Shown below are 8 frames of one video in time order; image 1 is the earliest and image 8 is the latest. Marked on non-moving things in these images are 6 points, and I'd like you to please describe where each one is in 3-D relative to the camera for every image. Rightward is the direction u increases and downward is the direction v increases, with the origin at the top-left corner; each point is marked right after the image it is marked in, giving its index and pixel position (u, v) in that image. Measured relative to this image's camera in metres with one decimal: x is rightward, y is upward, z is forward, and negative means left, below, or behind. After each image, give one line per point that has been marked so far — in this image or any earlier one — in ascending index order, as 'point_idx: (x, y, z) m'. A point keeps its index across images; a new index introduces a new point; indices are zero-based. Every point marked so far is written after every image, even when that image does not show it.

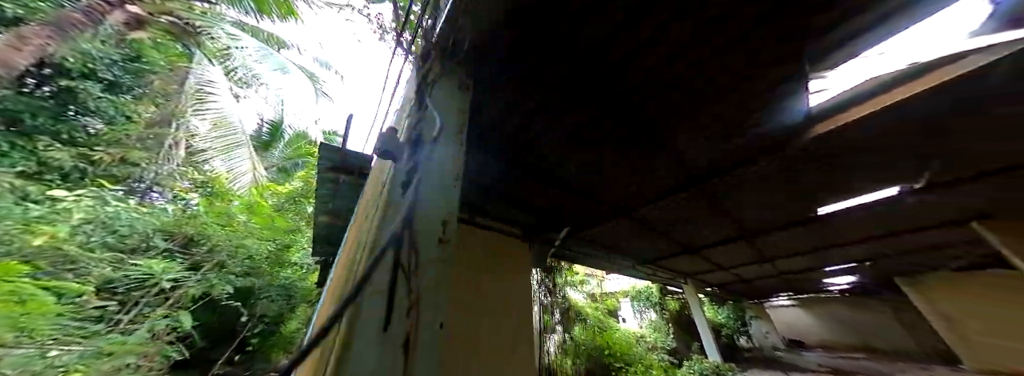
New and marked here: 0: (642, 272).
0: (+3.2, -2.0, +5.4) m
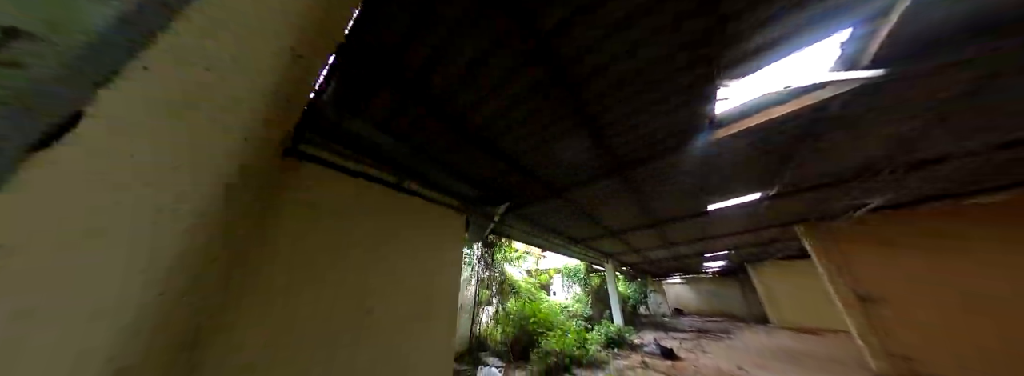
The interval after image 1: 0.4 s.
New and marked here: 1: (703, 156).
0: (+1.7, -1.7, +6.0) m
1: (+2.1, +0.4, +2.4) m
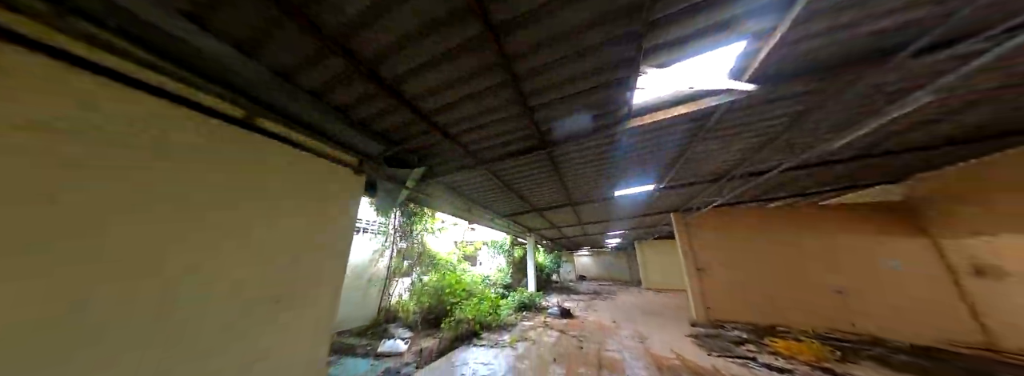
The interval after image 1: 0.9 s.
0: (-0.3, -1.0, +6.1) m
1: (+1.3, +0.5, +2.5) m
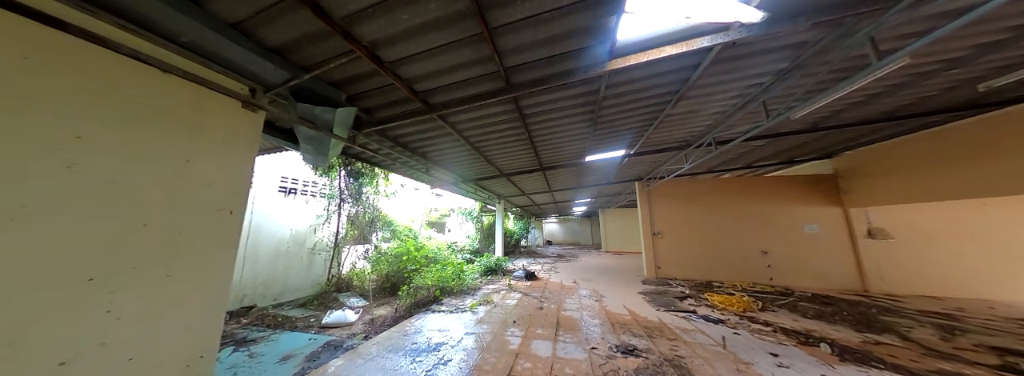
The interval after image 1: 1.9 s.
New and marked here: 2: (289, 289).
0: (-1.2, 0.0, +5.7) m
1: (+0.9, +1.0, +2.2) m
2: (-3.9, -1.8, +3.7) m
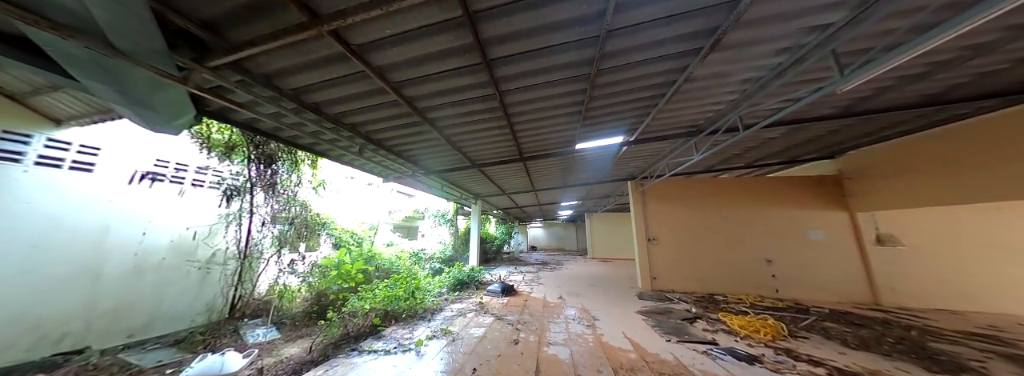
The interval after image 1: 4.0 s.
0: (-1.7, +0.1, +4.8) m
1: (+0.6, +1.1, +1.5) m
2: (-4.3, -1.6, +2.6) m
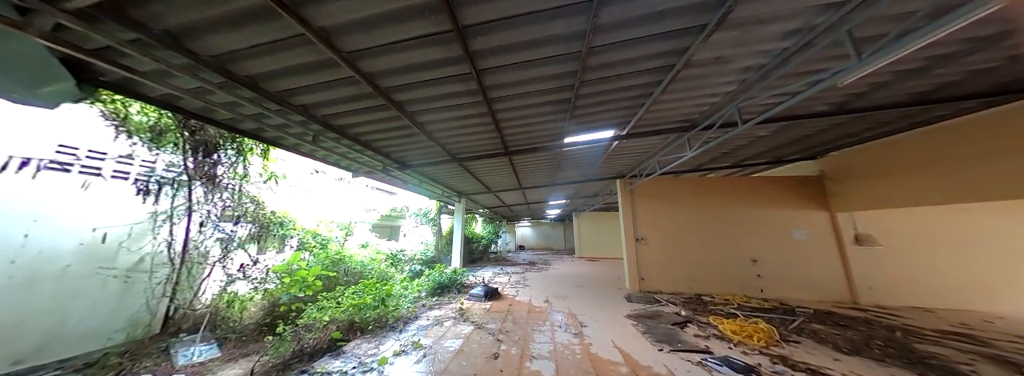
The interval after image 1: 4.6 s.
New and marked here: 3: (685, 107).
0: (-2.0, +0.2, +4.4) m
1: (+0.5, +1.1, +1.2) m
2: (-4.5, -1.5, +2.2) m
3: (+2.0, +0.9, +2.4) m
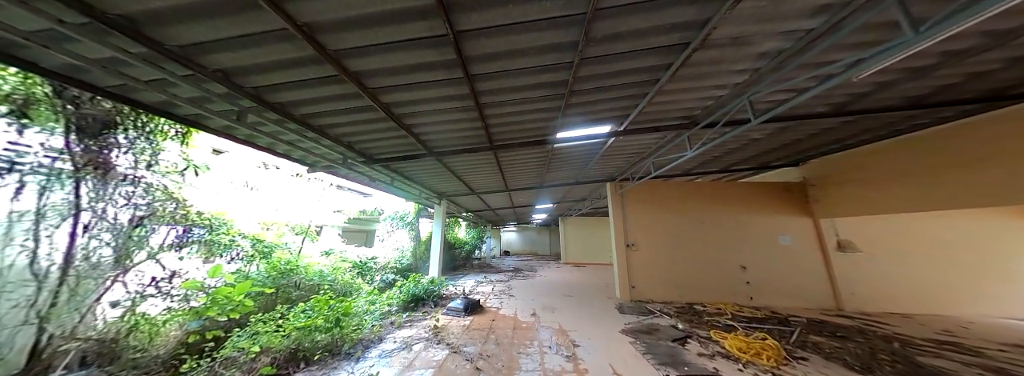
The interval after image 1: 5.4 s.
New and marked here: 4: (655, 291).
0: (-2.3, +0.2, +4.0) m
1: (+0.4, +1.1, +0.9) m
2: (-4.6, -1.4, +1.5) m
3: (+1.8, +0.9, +2.2) m
4: (+3.0, -2.1, +4.4) m
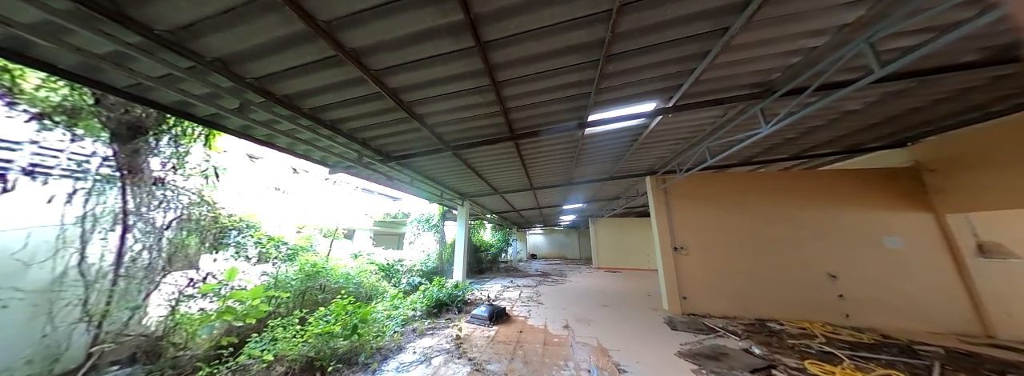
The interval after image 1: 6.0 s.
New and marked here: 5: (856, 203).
0: (-1.8, +0.1, +3.9) m
1: (+0.4, +1.2, +0.6) m
2: (-4.4, -1.5, +1.7) m
3: (+2.0, +1.0, +1.7) m
4: (+3.5, -2.0, +3.7) m
5: (+5.8, -0.2, +3.6) m
